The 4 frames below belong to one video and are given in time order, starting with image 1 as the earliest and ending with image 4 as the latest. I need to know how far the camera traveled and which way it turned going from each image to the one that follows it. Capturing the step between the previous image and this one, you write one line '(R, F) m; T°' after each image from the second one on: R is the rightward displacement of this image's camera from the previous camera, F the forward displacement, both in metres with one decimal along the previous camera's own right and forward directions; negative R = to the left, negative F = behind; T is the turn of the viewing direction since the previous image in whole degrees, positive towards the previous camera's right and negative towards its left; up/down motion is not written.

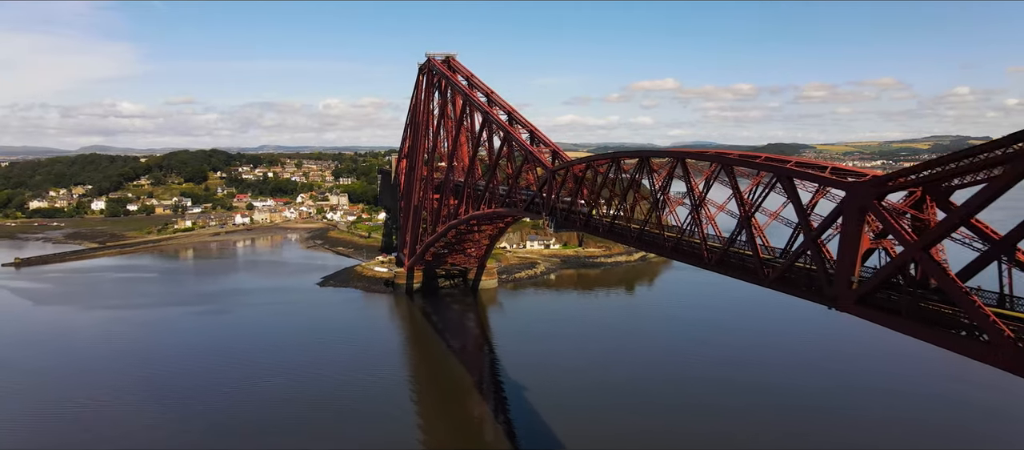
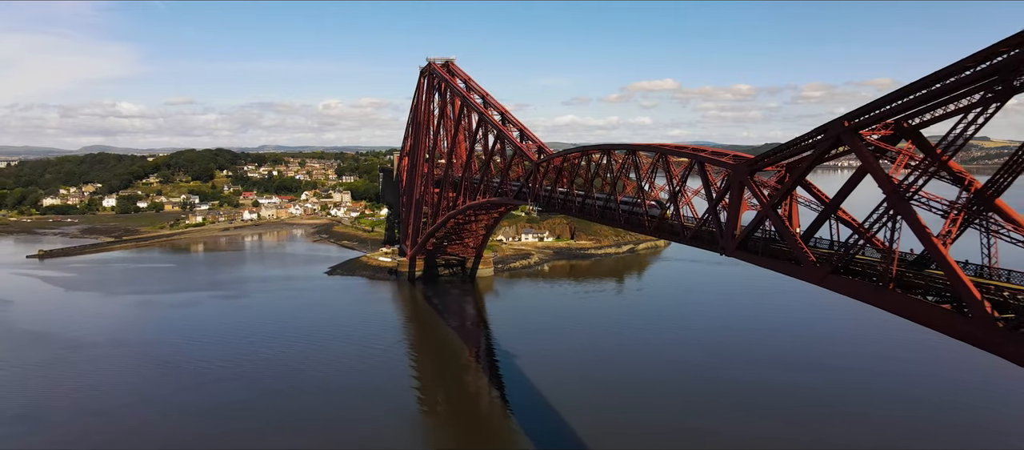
(+0.2, -2.3) m; 0°
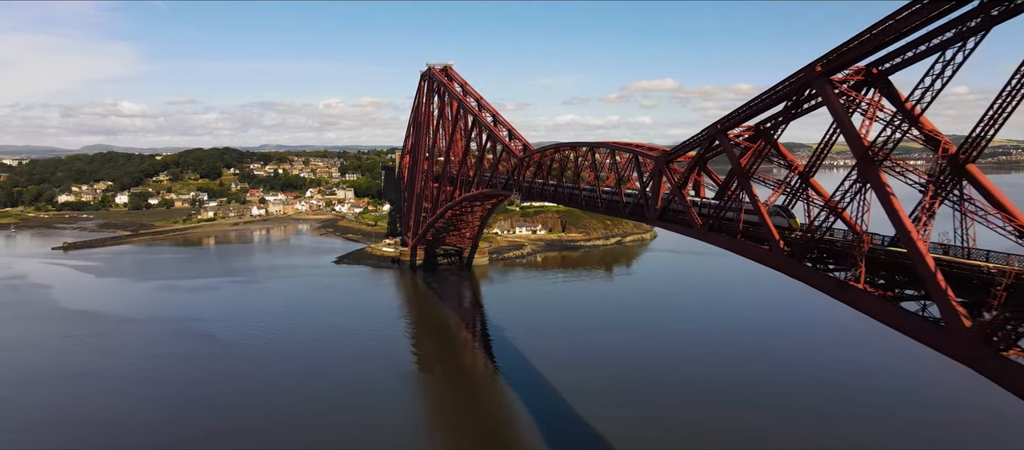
(+0.4, -2.7) m; 0°
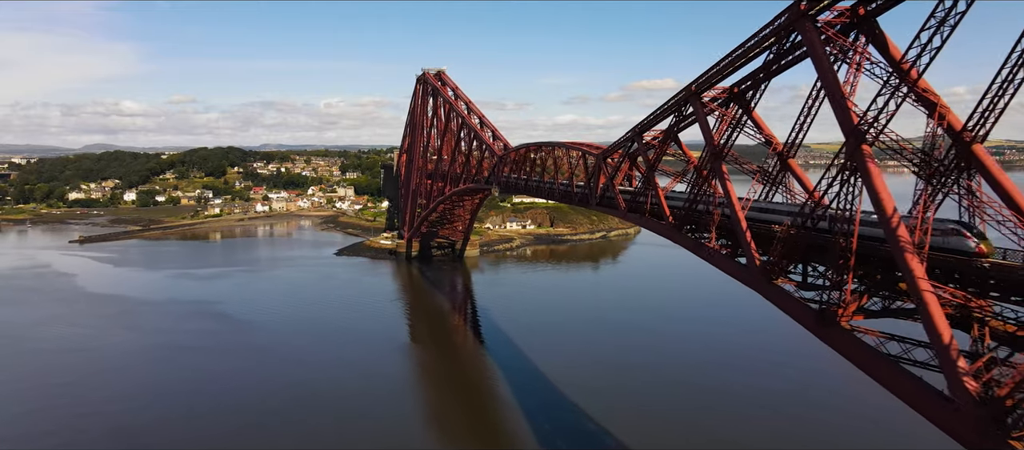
(+0.7, -2.5) m; 0°
